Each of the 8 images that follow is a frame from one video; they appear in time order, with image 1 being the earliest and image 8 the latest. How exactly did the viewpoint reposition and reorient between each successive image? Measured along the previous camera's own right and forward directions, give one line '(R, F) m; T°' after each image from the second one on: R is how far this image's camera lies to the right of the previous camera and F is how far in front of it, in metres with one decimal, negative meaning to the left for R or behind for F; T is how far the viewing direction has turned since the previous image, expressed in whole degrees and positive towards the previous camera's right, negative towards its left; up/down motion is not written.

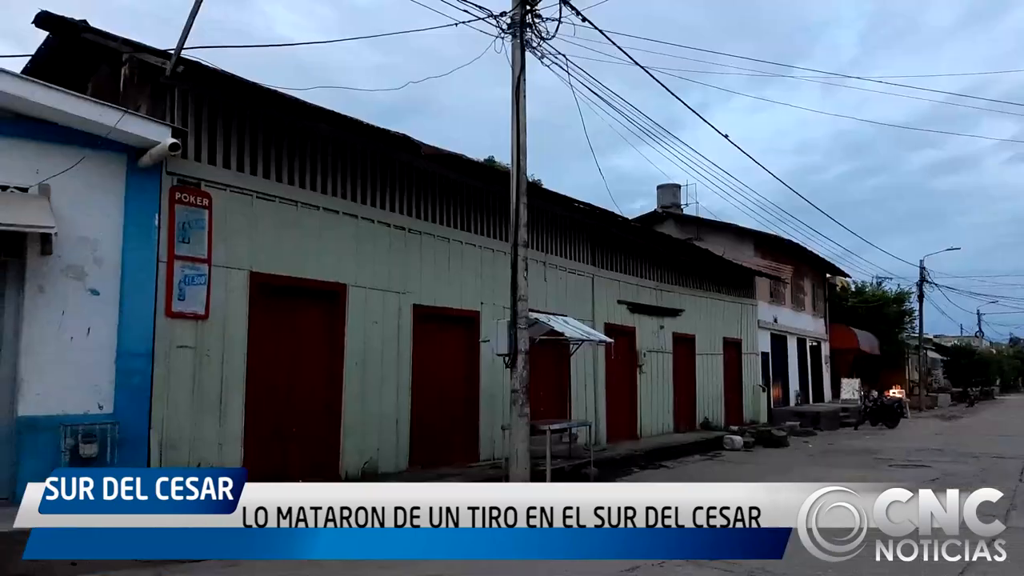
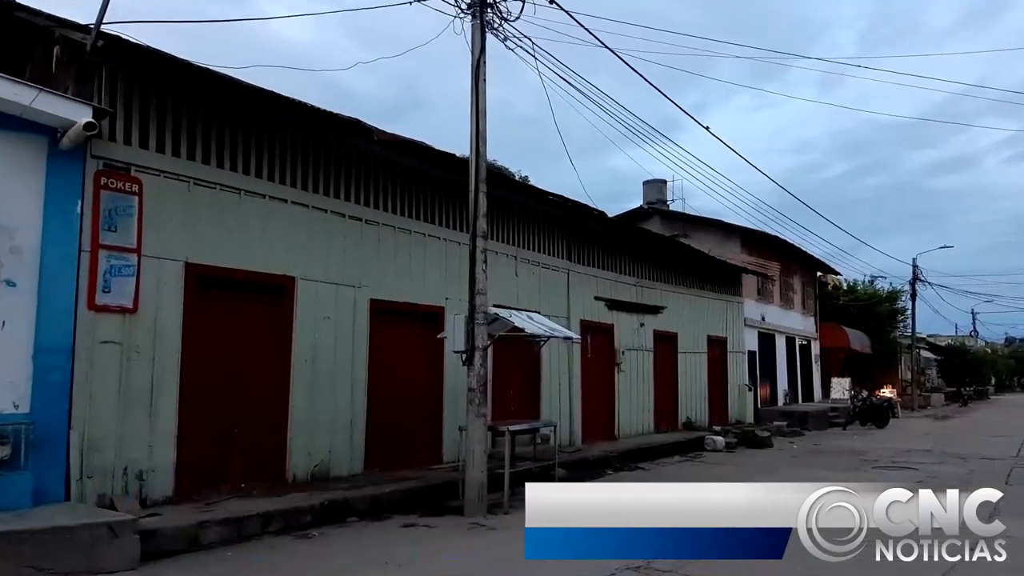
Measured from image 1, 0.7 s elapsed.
(+0.5, +0.5) m; 0°
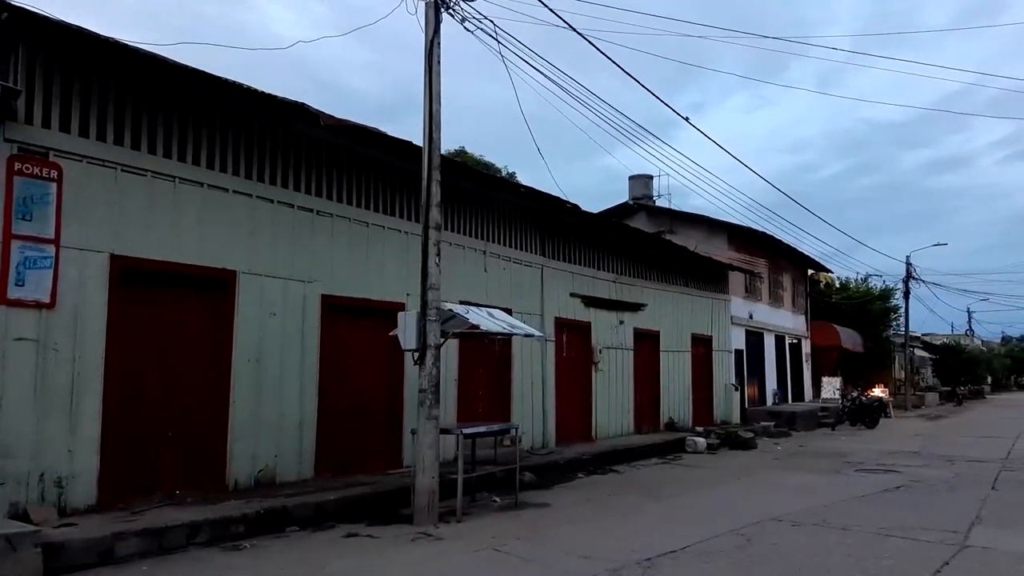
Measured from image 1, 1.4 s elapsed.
(+0.5, +0.6) m; 0°
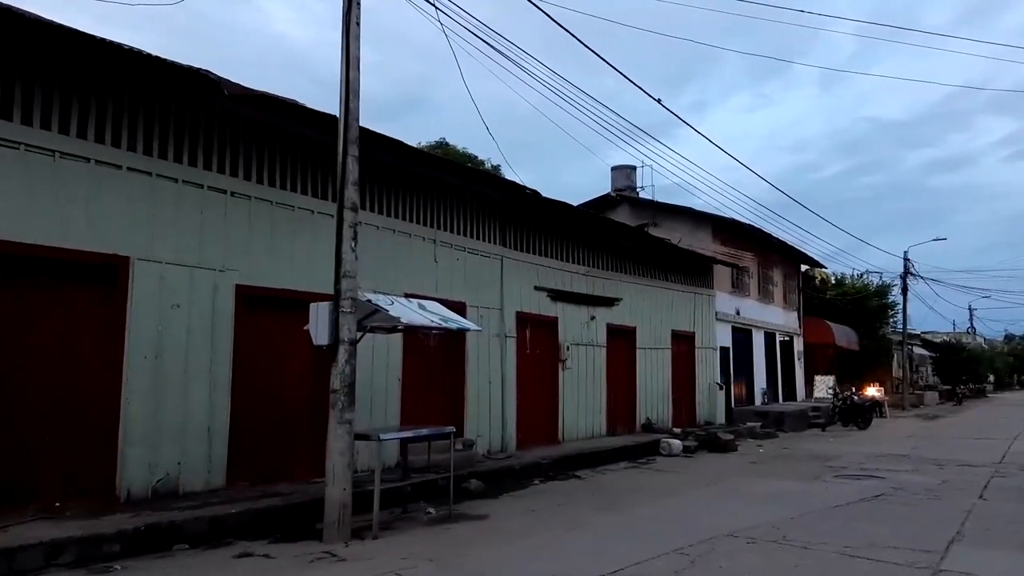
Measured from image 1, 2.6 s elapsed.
(+0.8, +1.0) m; 0°
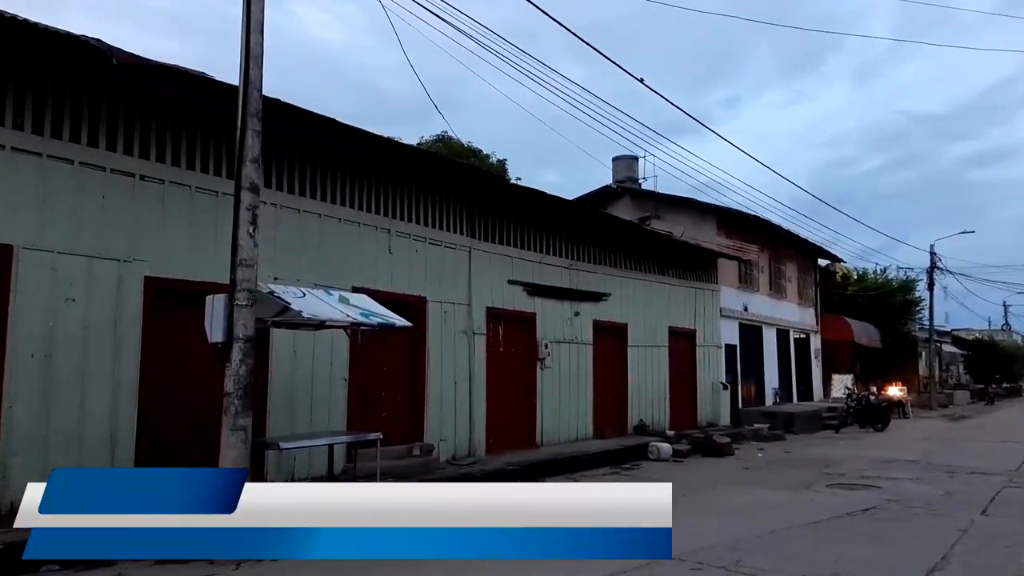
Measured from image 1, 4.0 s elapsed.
(+1.0, +1.0) m; -2°
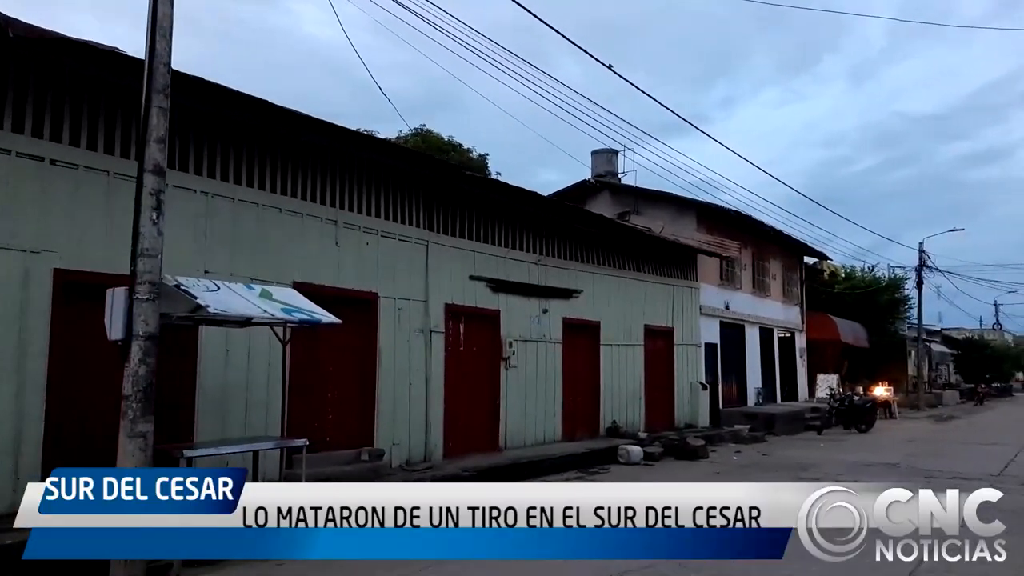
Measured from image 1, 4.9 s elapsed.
(+0.5, +0.6) m; 0°
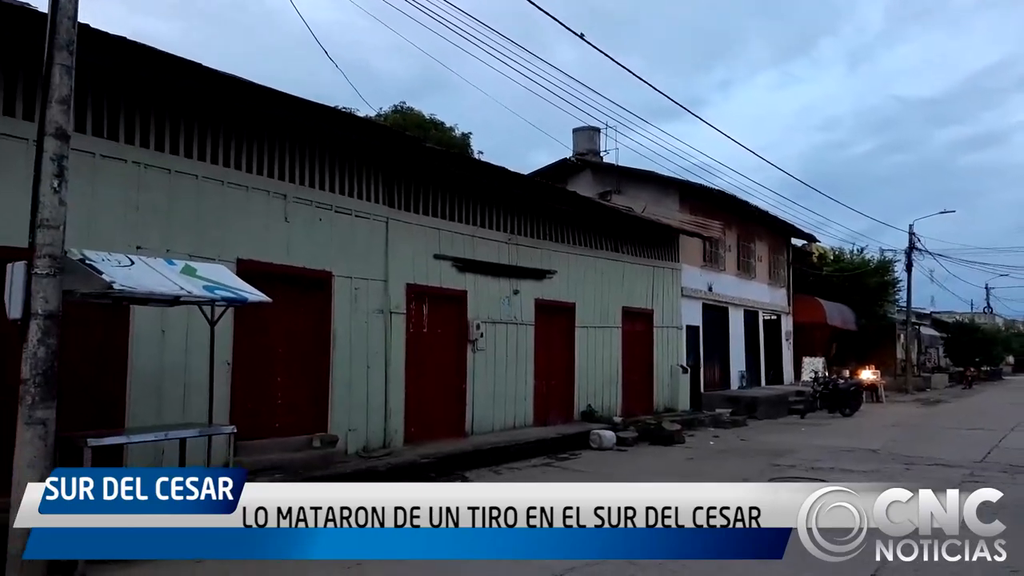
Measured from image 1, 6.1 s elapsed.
(+0.4, +0.5) m; 0°
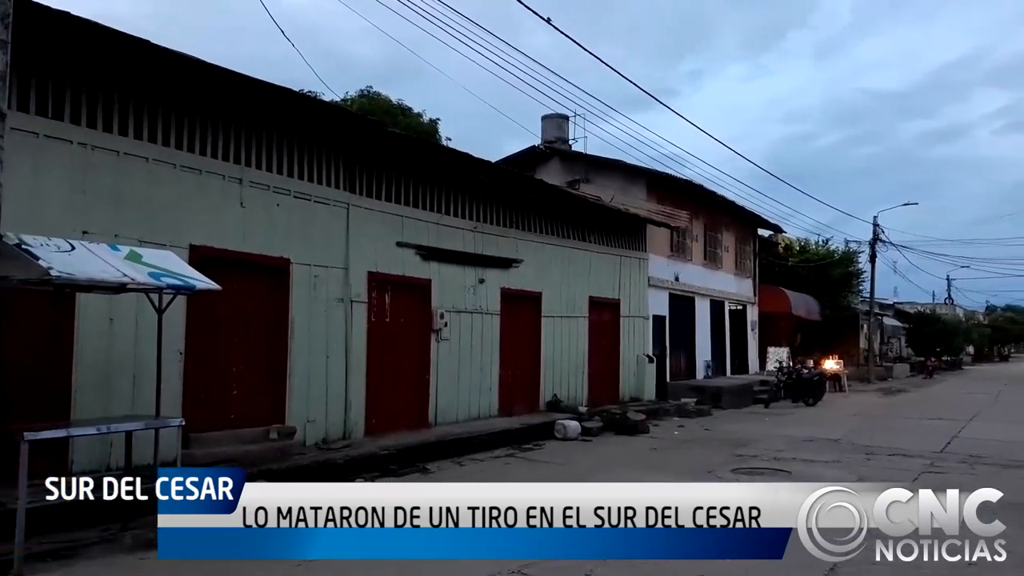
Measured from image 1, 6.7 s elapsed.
(+0.1, +0.2) m; +2°
